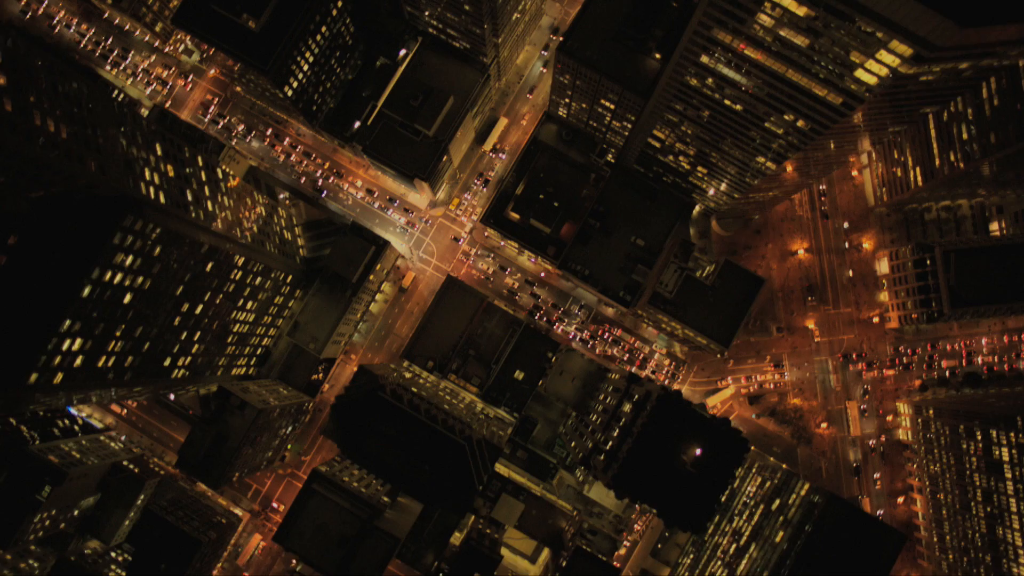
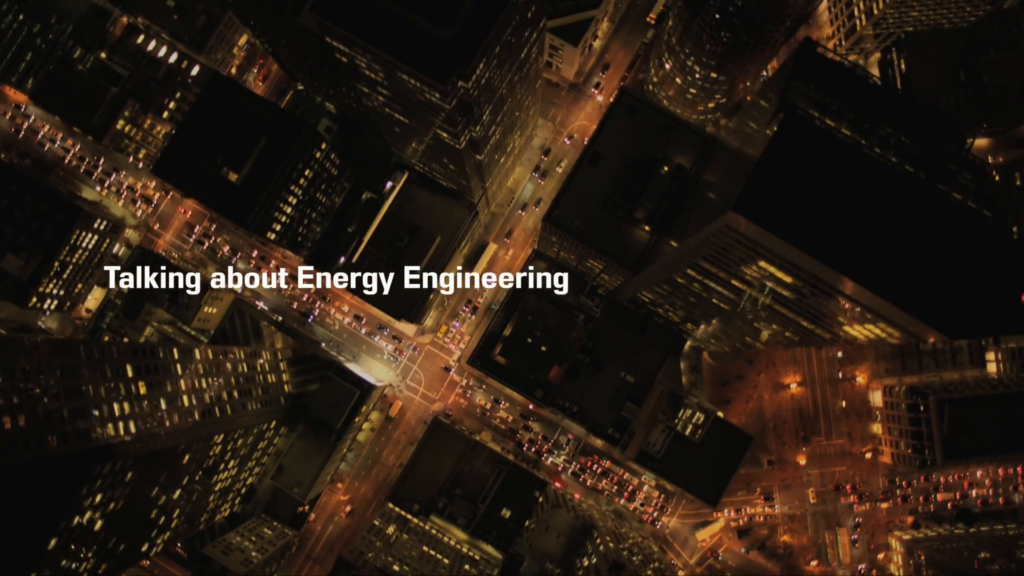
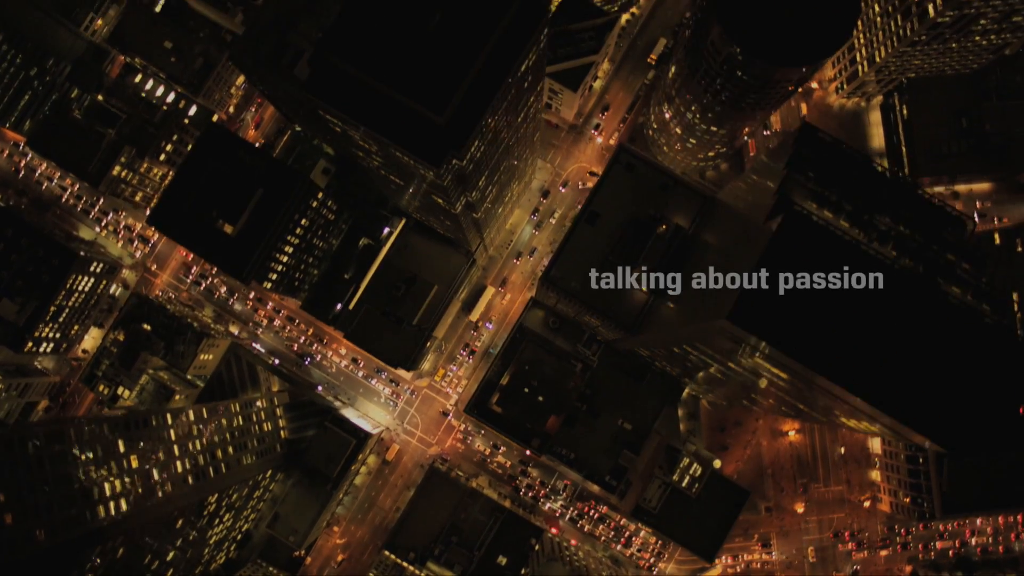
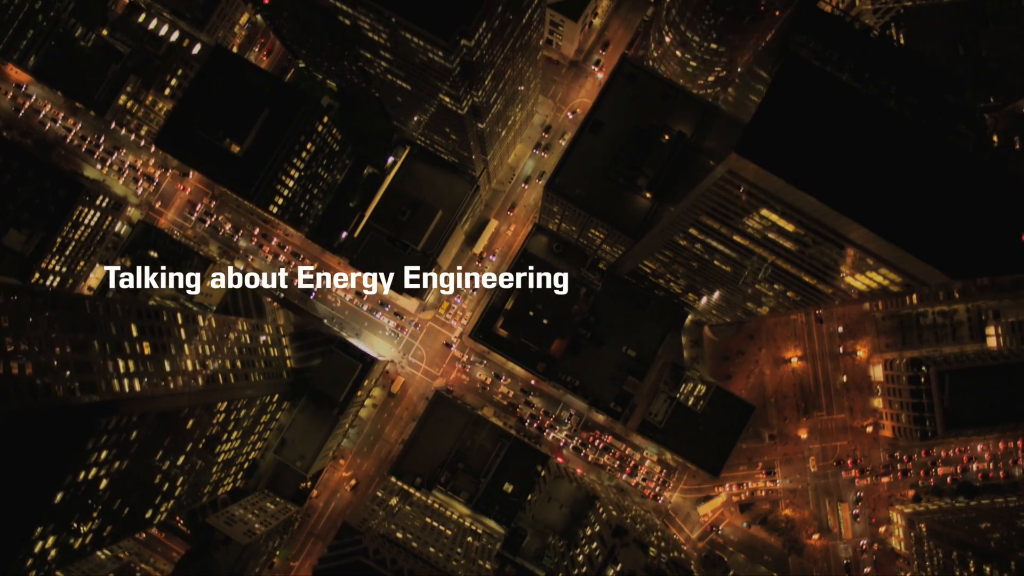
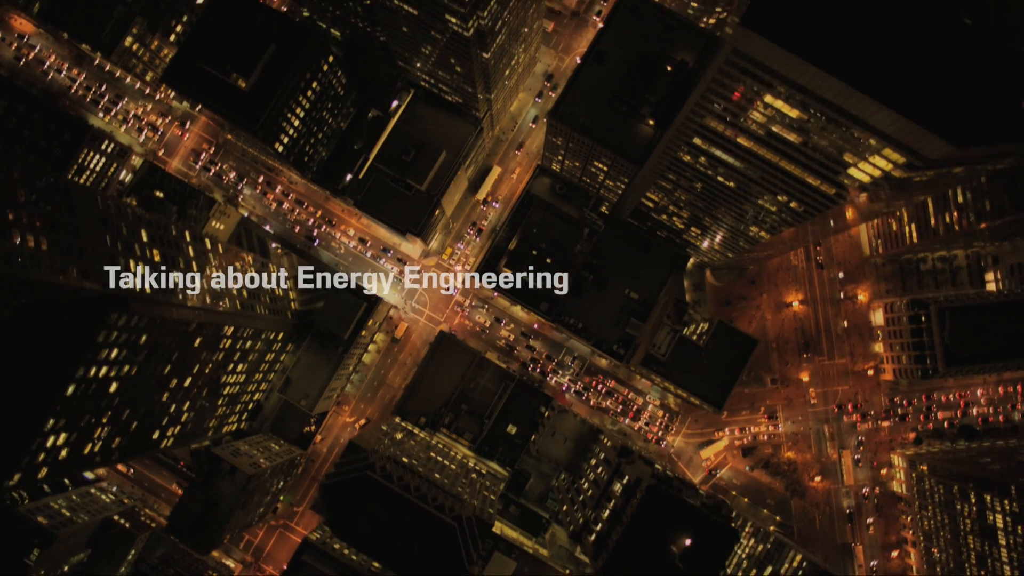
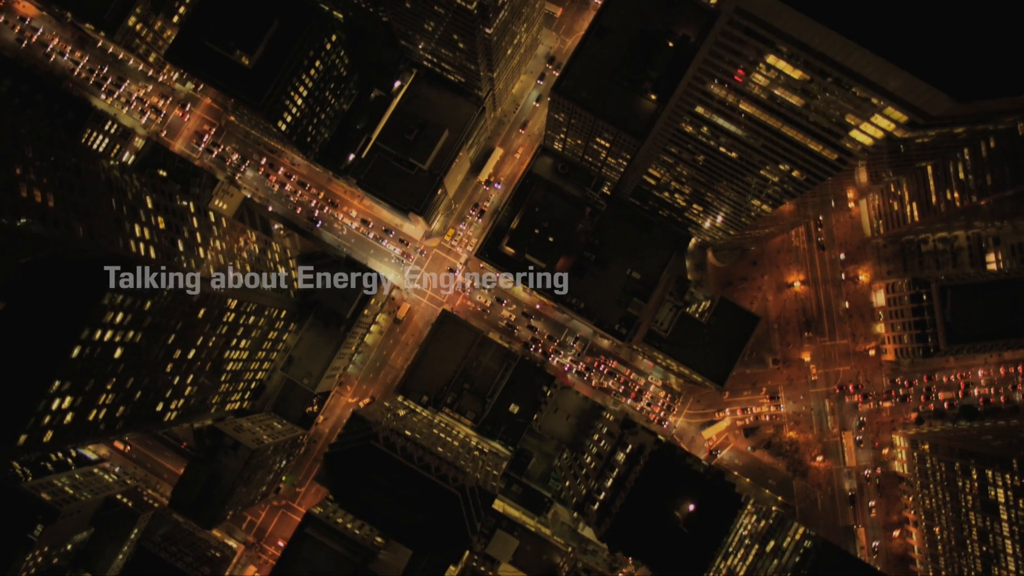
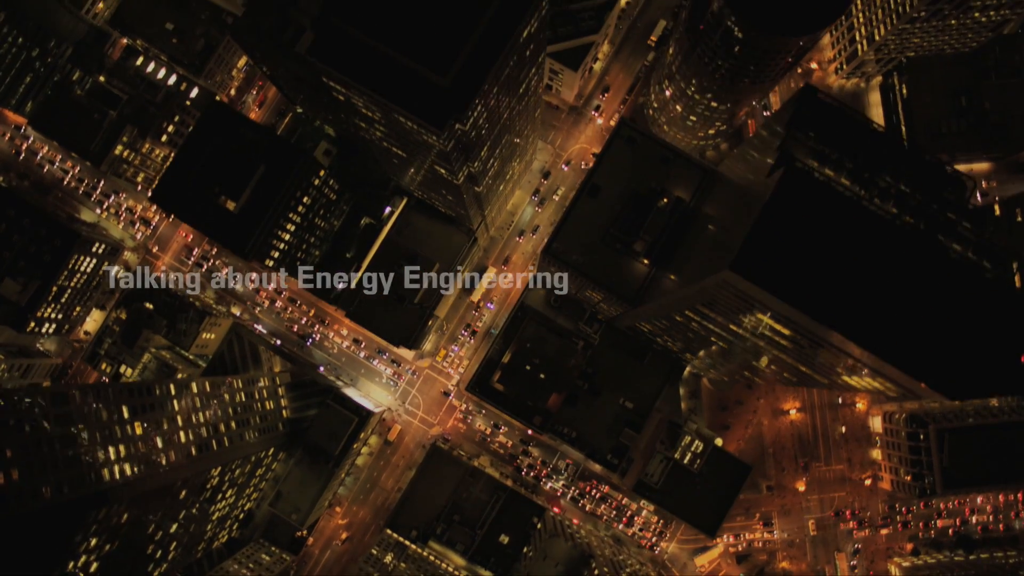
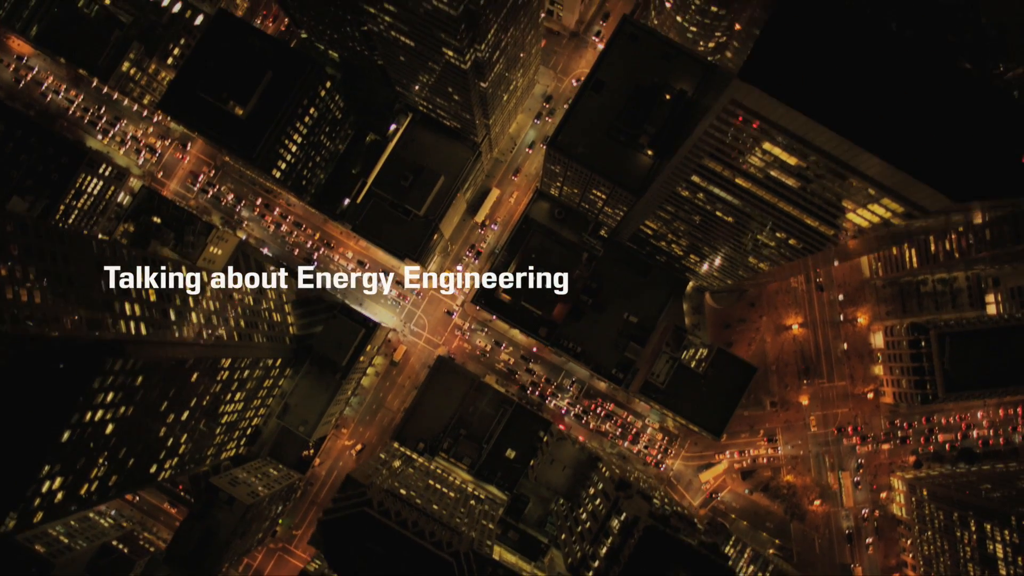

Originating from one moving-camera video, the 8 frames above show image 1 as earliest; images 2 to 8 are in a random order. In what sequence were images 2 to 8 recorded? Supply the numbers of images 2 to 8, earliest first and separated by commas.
6, 5, 8, 4, 2, 7, 3
